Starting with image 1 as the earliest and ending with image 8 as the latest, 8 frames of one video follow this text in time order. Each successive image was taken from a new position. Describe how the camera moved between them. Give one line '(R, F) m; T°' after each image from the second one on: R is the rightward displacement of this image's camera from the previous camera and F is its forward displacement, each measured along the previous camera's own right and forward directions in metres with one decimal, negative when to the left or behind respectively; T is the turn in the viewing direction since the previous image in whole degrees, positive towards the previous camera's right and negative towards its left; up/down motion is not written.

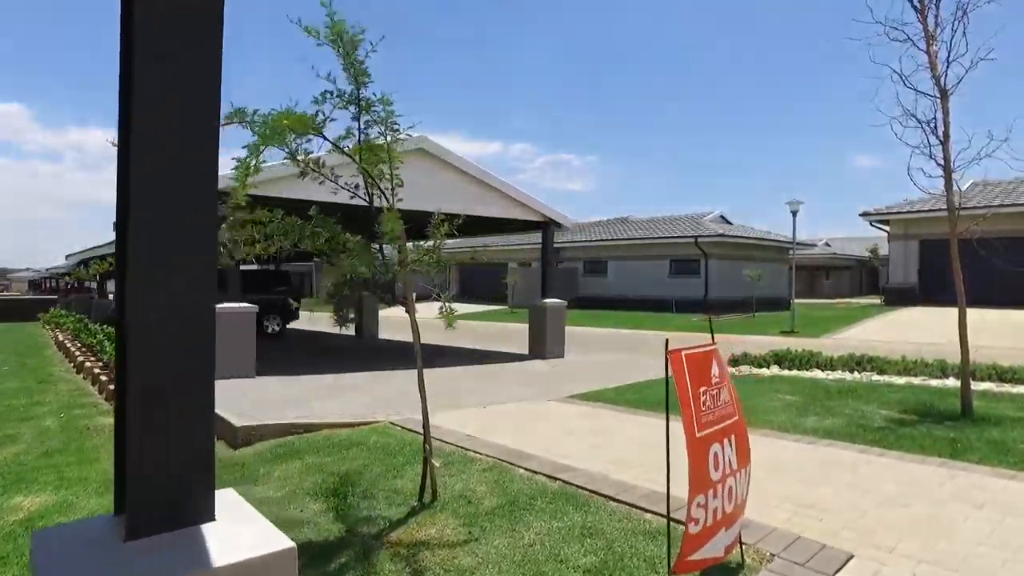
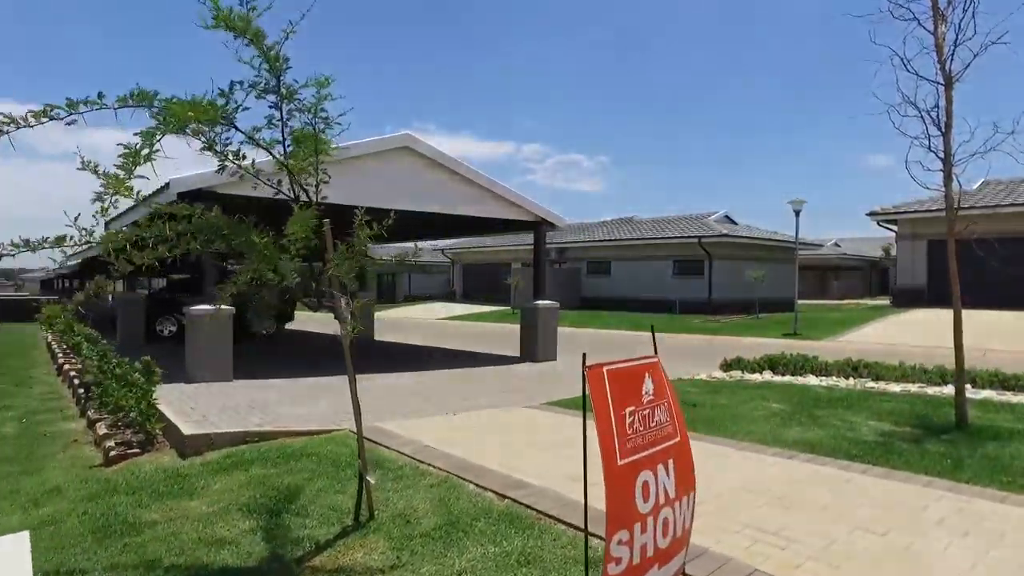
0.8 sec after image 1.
(+0.4, +0.4) m; -1°
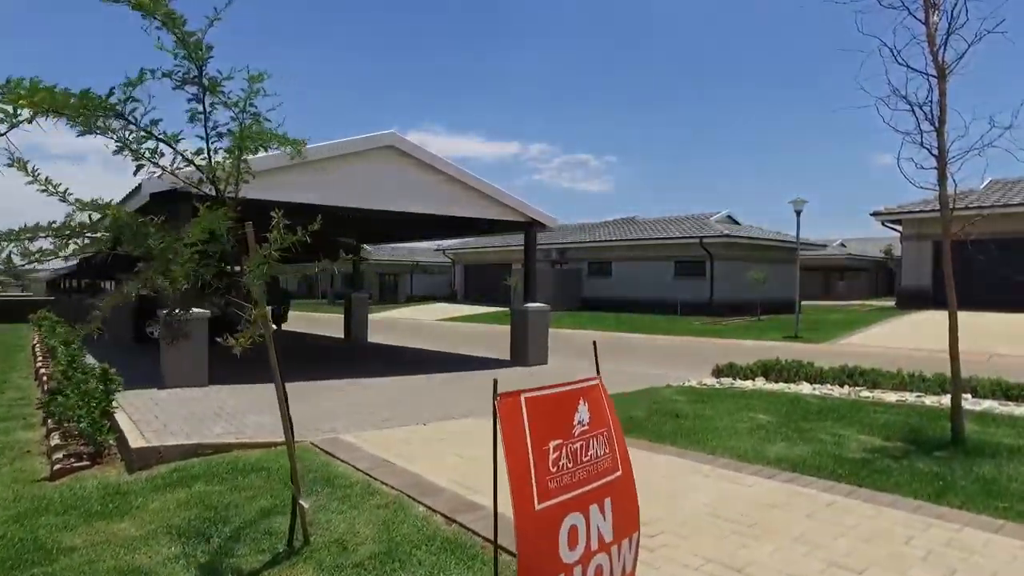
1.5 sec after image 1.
(+0.3, +0.4) m; -1°
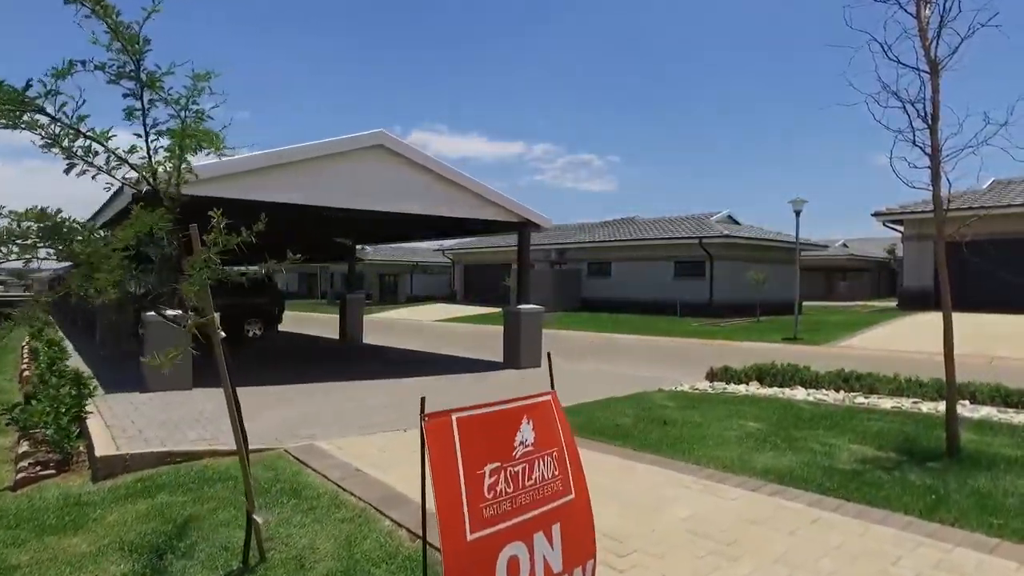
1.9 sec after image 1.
(+0.2, +0.2) m; 0°
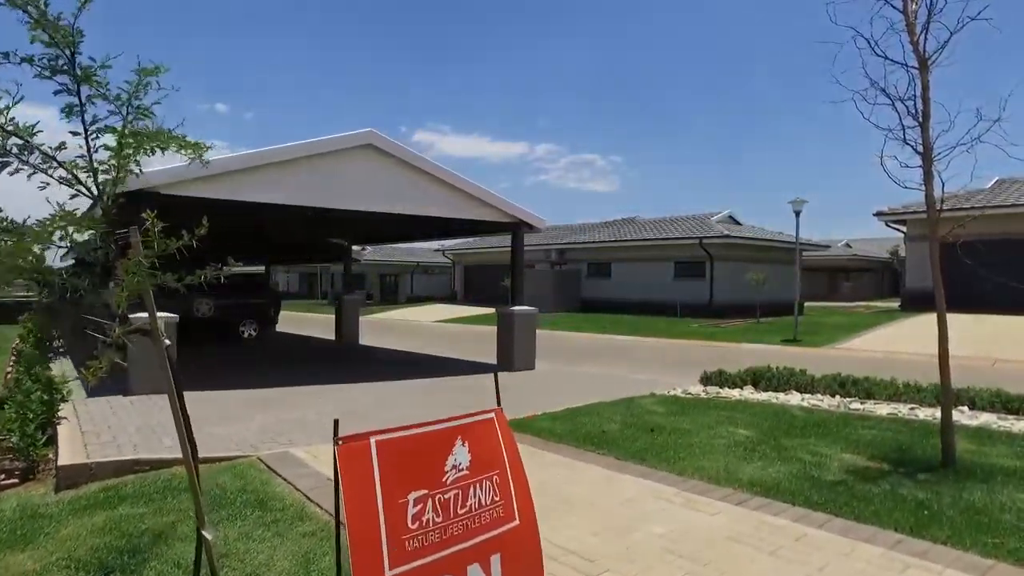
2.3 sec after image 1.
(+0.2, +0.2) m; 0°
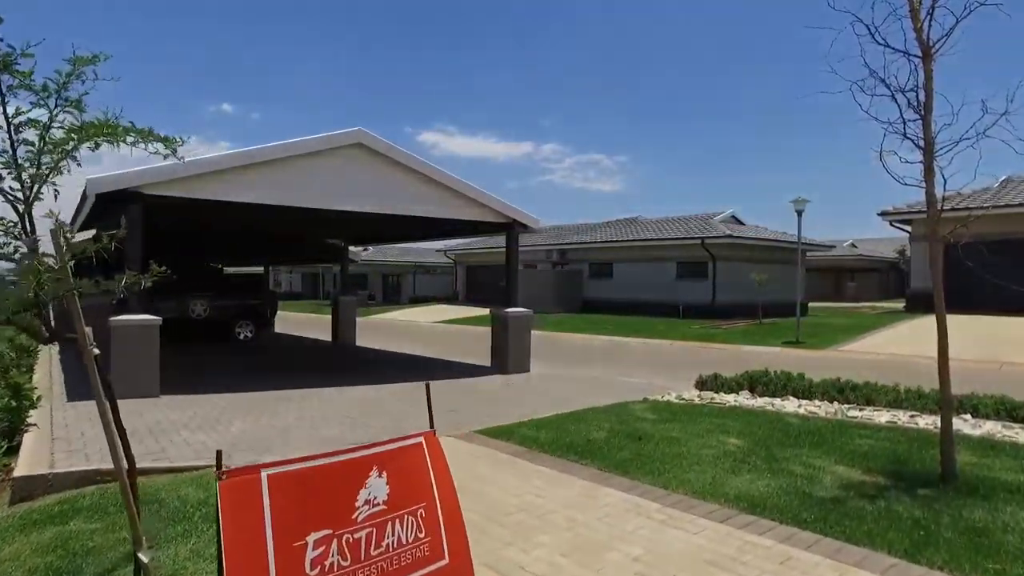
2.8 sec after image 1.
(+0.2, +0.3) m; 0°
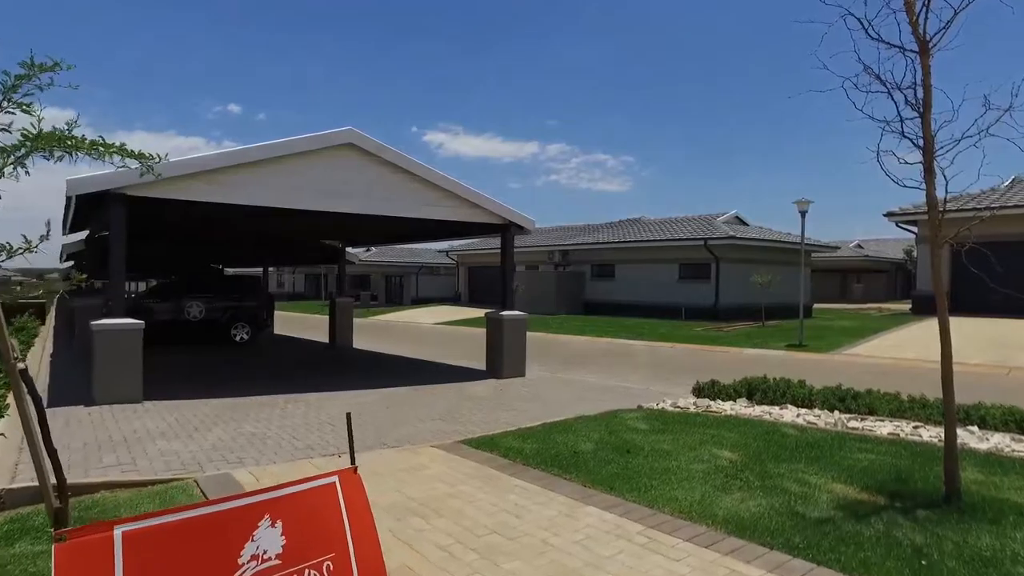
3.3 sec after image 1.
(+0.2, +0.3) m; 0°
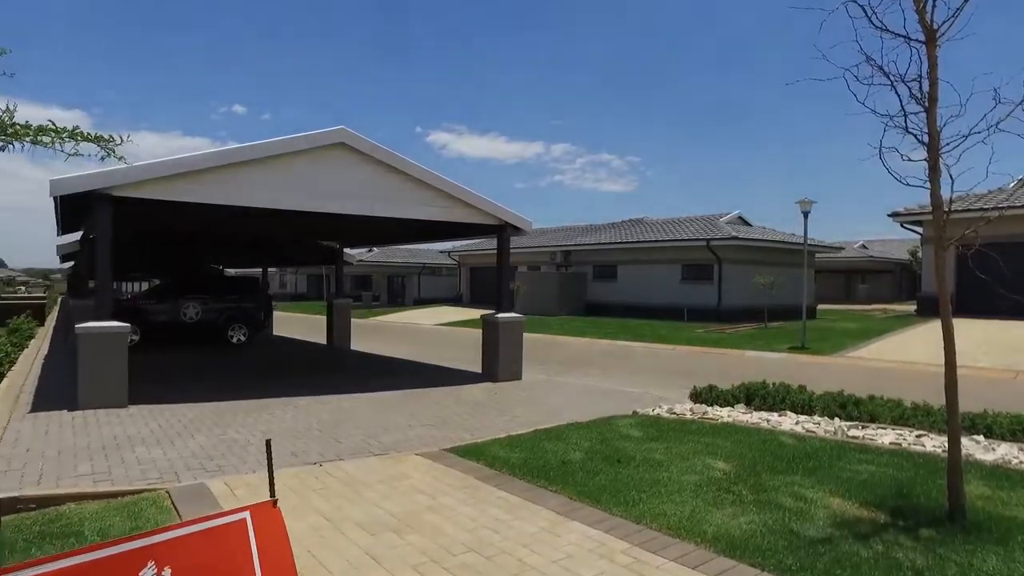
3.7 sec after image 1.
(+0.1, +0.2) m; 0°
